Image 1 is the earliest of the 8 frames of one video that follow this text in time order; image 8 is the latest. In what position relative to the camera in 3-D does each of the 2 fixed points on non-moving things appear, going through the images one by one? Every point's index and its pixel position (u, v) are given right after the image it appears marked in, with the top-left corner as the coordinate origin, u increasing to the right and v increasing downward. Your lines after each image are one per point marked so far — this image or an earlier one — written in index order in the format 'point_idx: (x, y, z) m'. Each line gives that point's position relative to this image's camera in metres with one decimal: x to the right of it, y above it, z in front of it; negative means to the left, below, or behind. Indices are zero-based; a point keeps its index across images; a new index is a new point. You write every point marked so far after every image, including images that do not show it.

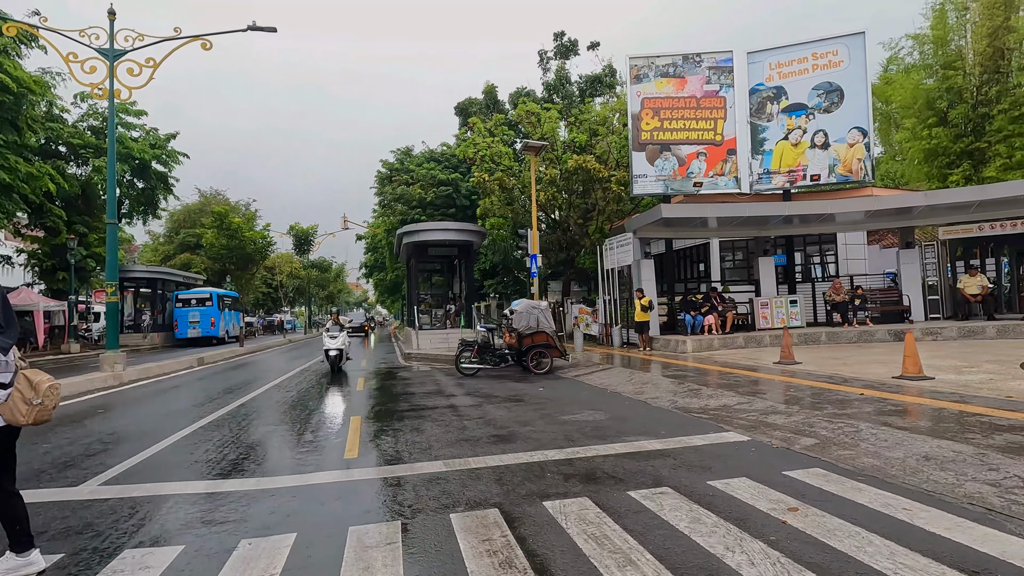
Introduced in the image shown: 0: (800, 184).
0: (+8.9, +3.2, +16.6) m
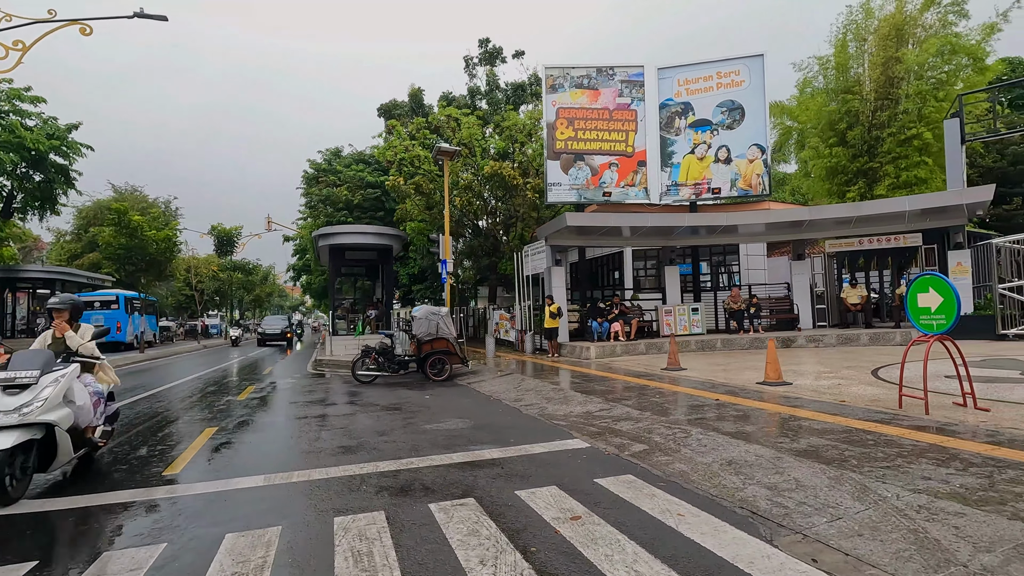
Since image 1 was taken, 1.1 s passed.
0: (+6.2, +3.0, +17.3) m
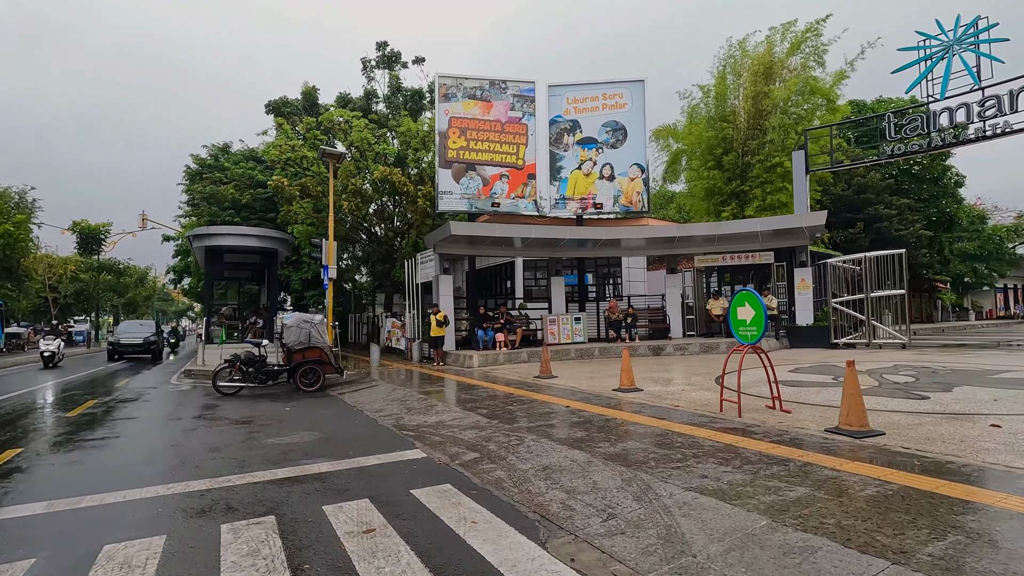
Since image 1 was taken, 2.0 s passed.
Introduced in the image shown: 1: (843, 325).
0: (+2.6, +2.6, +18.1) m
1: (+9.1, -1.0, +14.7) m
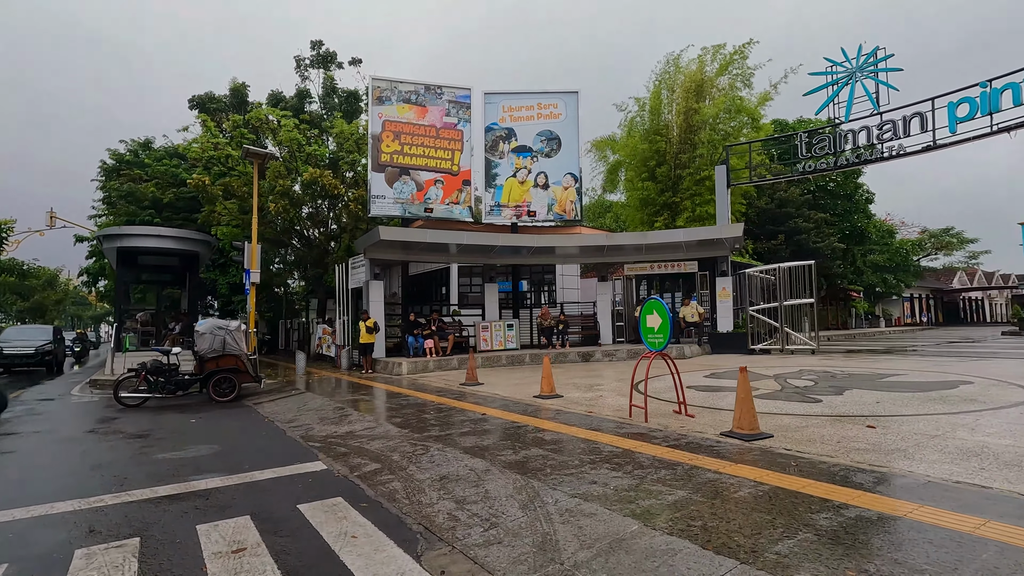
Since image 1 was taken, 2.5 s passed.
0: (+0.4, +2.4, +18.3) m
1: (+7.2, -1.3, +15.5) m
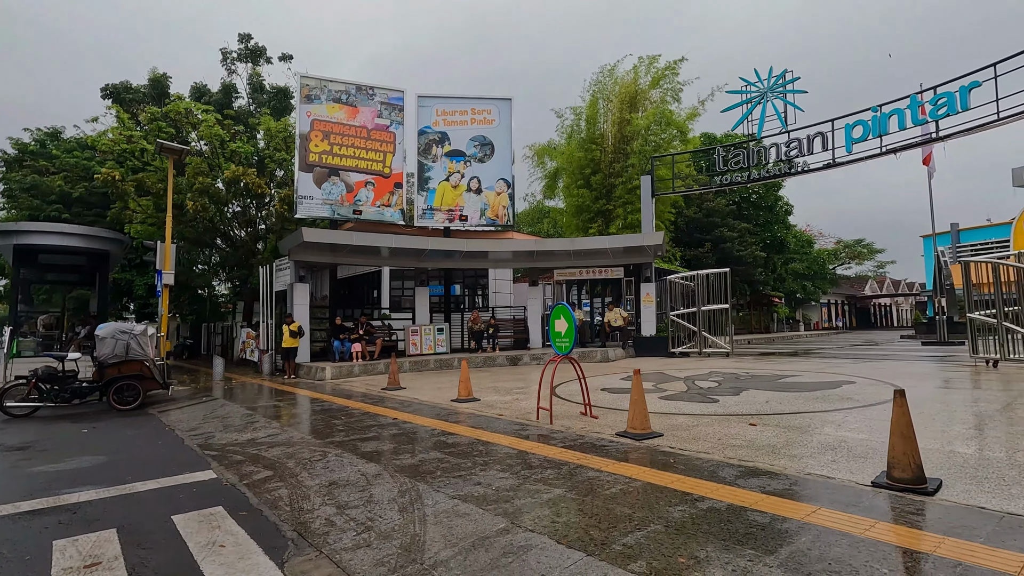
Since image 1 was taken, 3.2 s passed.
0: (-1.9, +2.2, +18.3) m
1: (+5.1, -1.5, +16.2) m
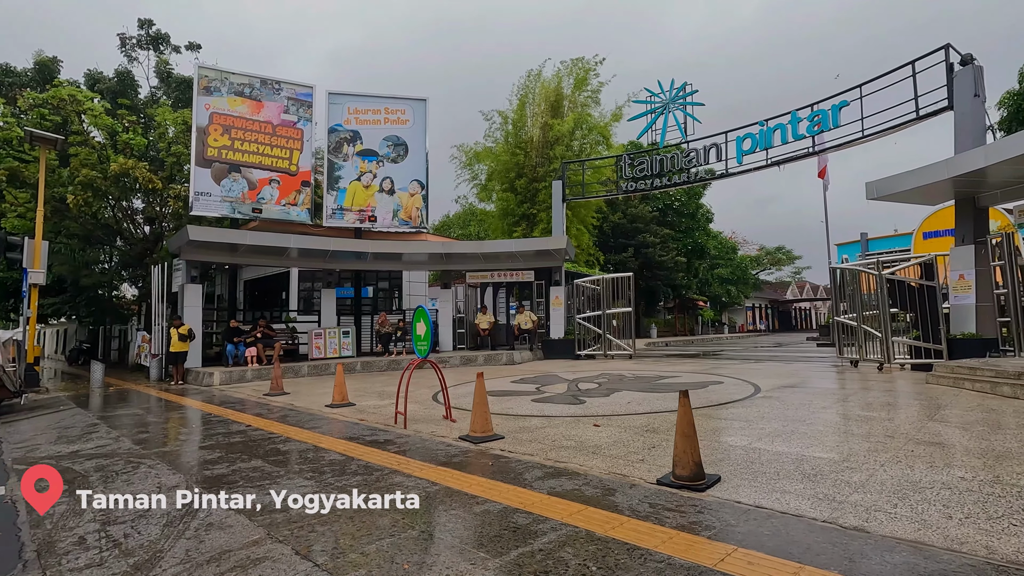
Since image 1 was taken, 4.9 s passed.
0: (-4.9, +2.2, +18.0) m
1: (+2.3, -1.6, +16.5) m
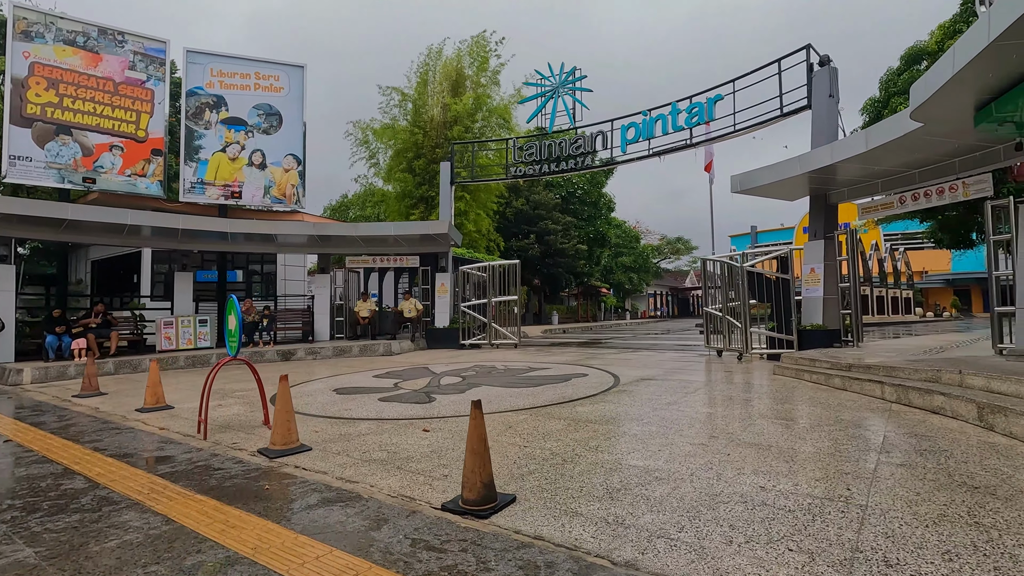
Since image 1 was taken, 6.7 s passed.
0: (-8.4, +2.7, +16.2) m
1: (-1.2, -1.2, +16.0) m
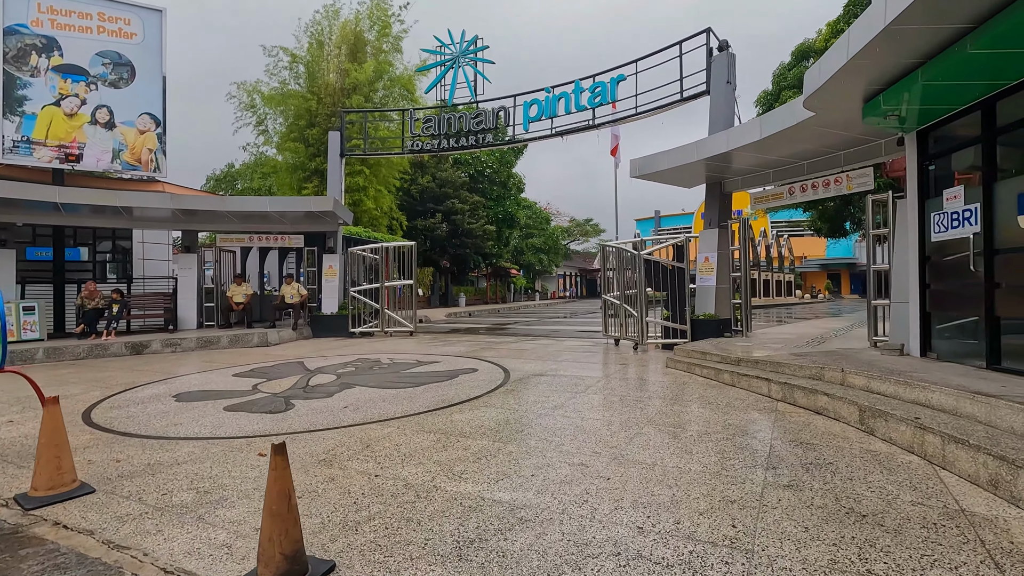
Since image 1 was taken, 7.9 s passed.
0: (-11.3, +3.2, +13.7) m
1: (-4.1, -0.7, +14.7) m
